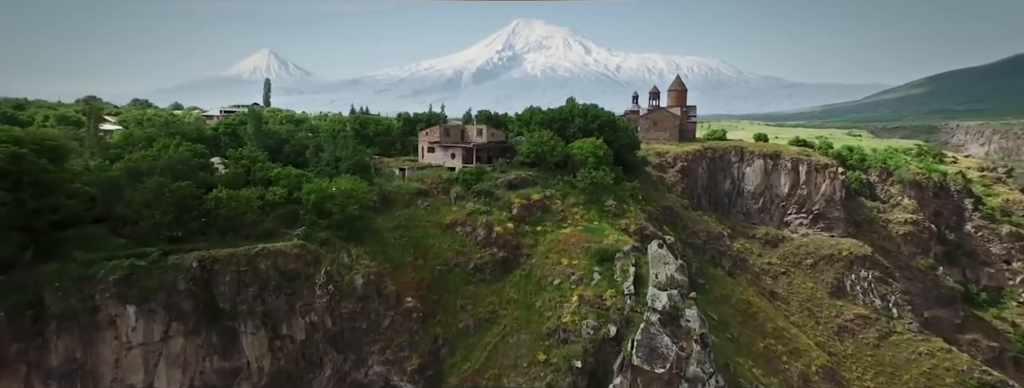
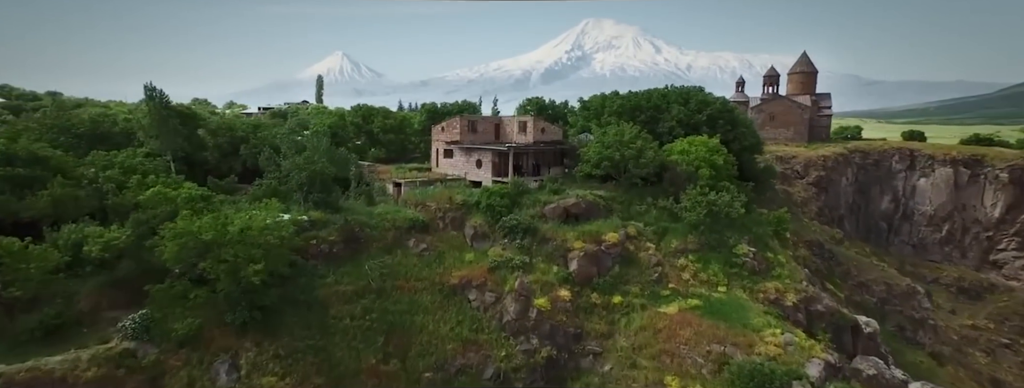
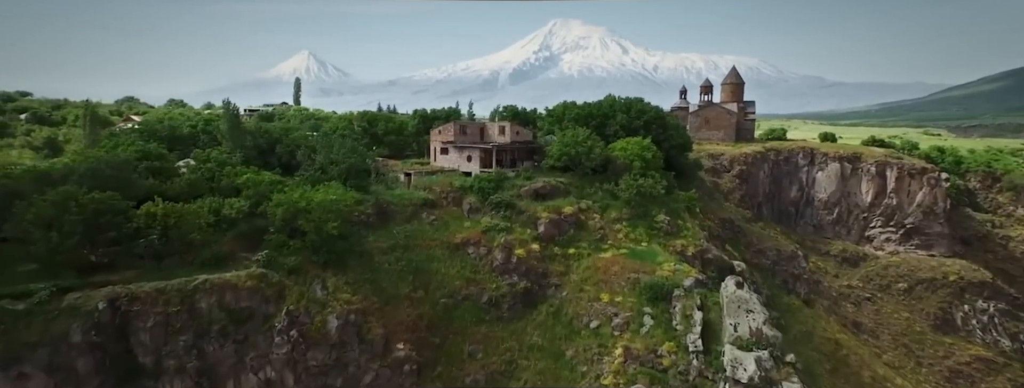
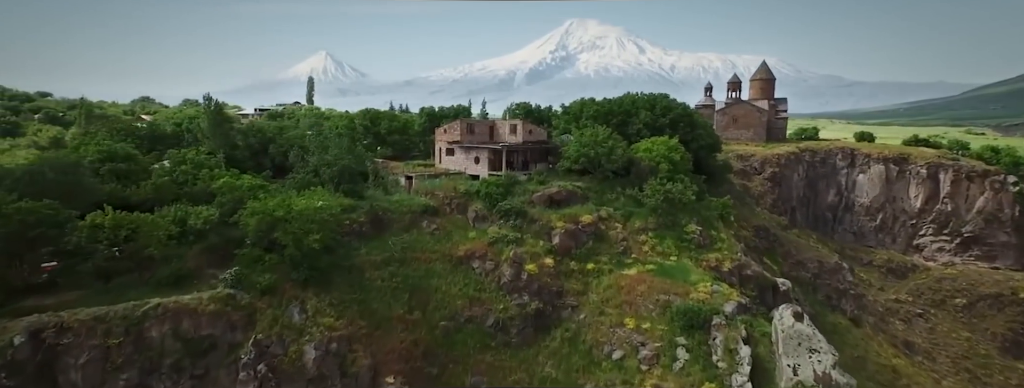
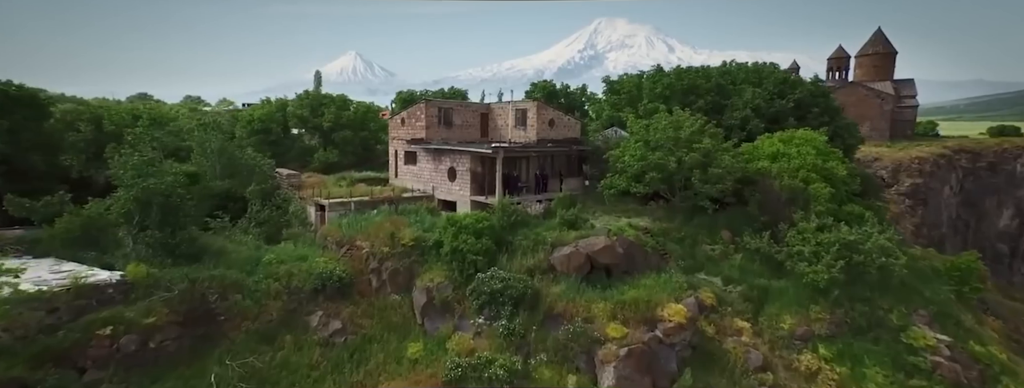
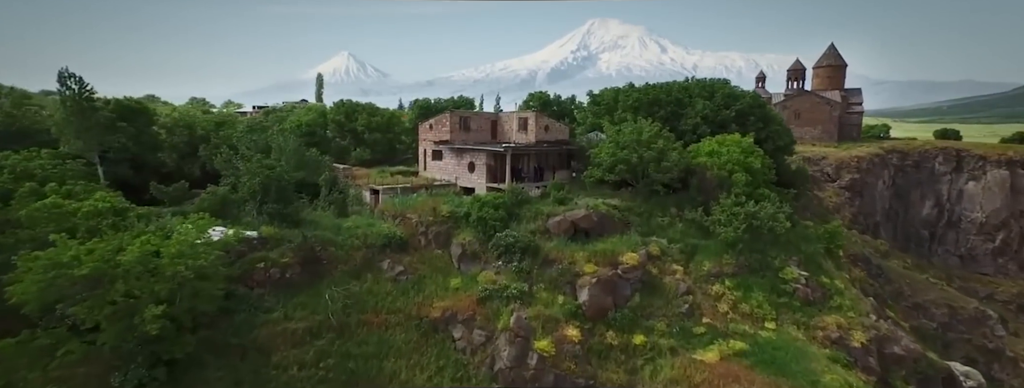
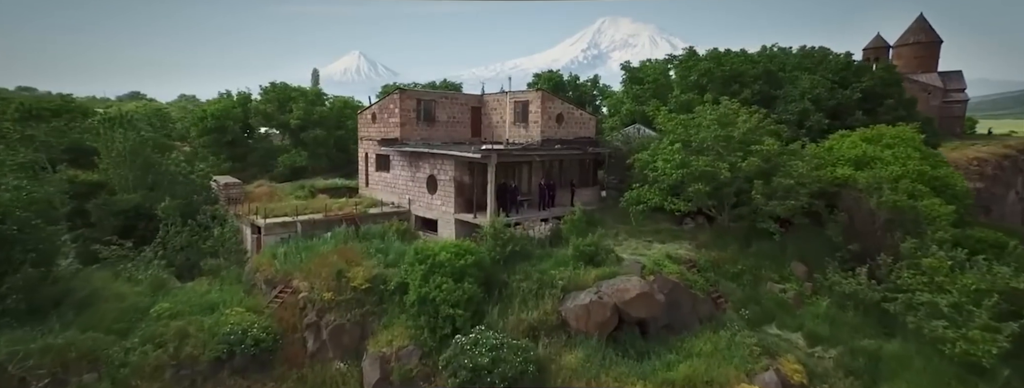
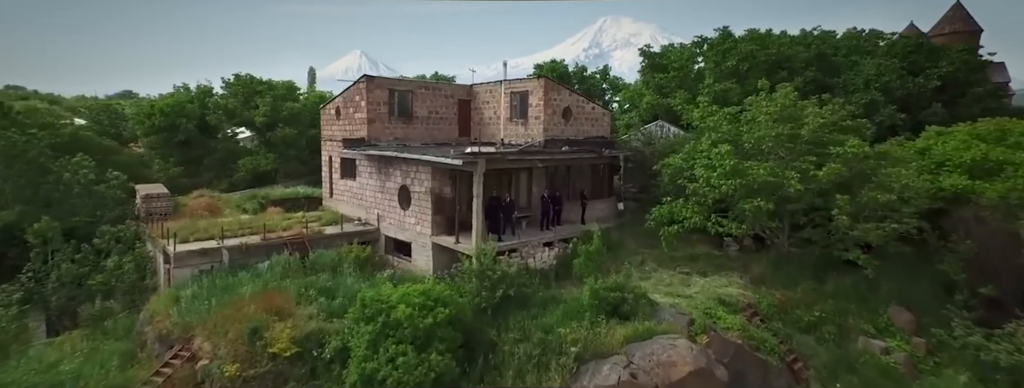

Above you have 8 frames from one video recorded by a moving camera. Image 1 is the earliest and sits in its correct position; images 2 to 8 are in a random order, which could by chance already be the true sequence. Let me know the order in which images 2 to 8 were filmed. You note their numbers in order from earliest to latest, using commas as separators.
3, 4, 2, 6, 5, 7, 8
